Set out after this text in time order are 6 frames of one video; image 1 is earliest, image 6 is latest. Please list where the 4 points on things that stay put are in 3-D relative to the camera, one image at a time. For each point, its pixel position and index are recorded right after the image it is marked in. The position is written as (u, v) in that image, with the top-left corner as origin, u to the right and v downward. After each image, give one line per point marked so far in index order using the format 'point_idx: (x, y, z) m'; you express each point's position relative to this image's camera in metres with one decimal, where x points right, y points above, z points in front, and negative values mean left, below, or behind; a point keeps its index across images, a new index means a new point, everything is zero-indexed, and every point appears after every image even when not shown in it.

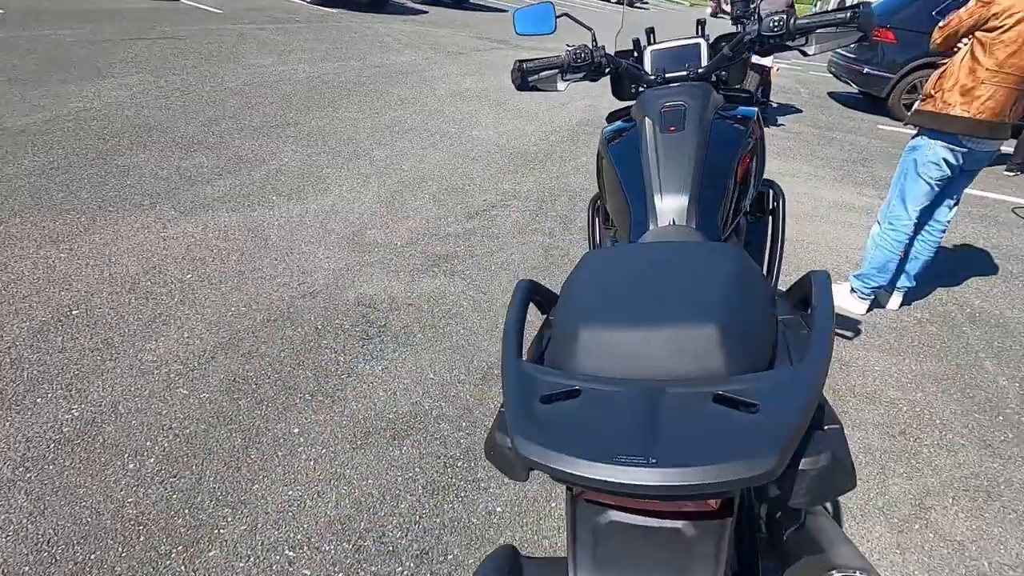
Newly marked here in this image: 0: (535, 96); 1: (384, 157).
0: (+0.3, +1.9, +6.3) m
1: (-1.0, +1.1, +5.0) m
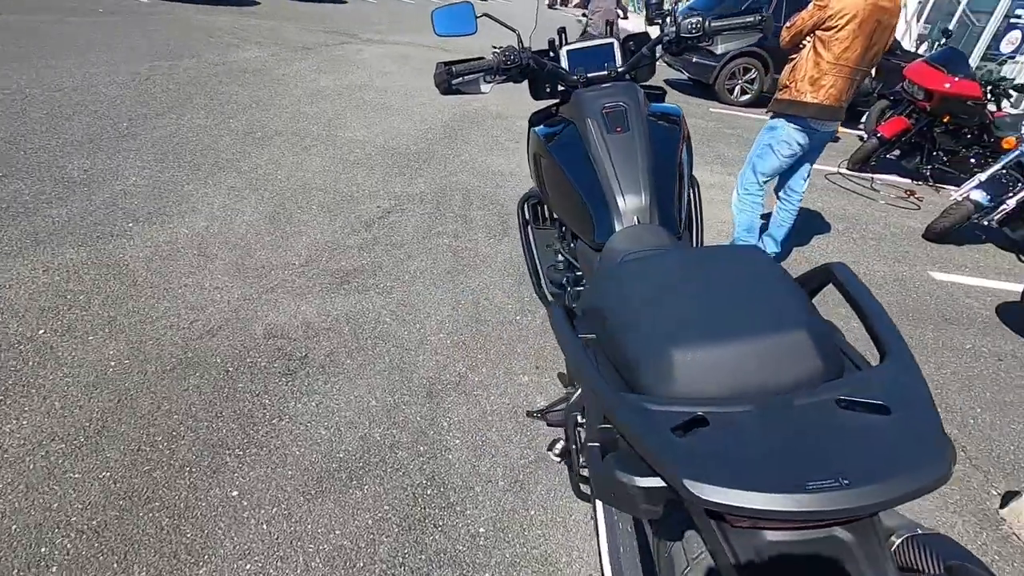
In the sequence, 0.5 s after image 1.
0: (-1.1, +1.9, +6.1) m
1: (-1.9, +0.9, +4.5) m
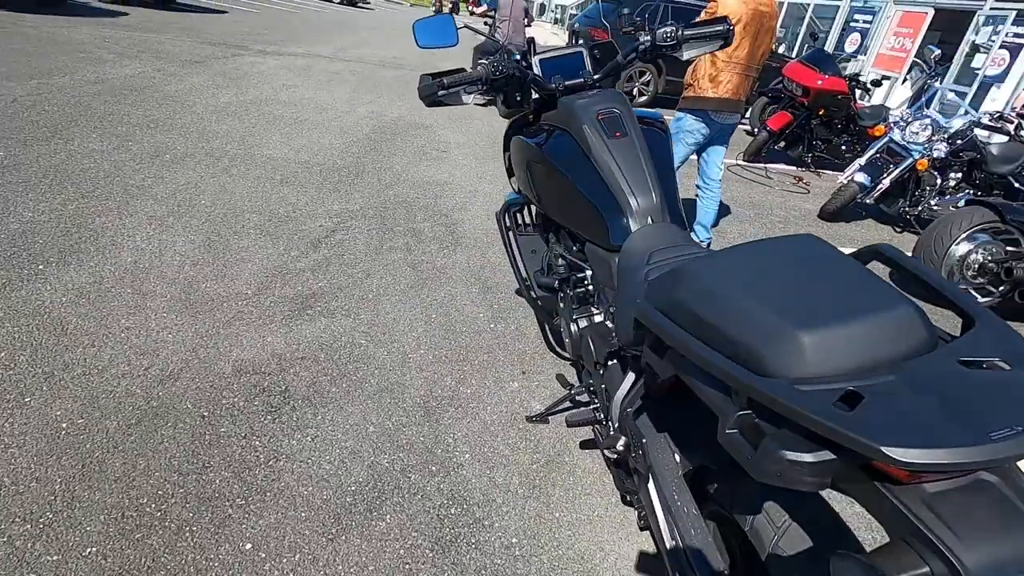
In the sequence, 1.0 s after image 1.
0: (-1.9, +1.7, +5.8) m
1: (-2.3, +0.6, +4.1) m
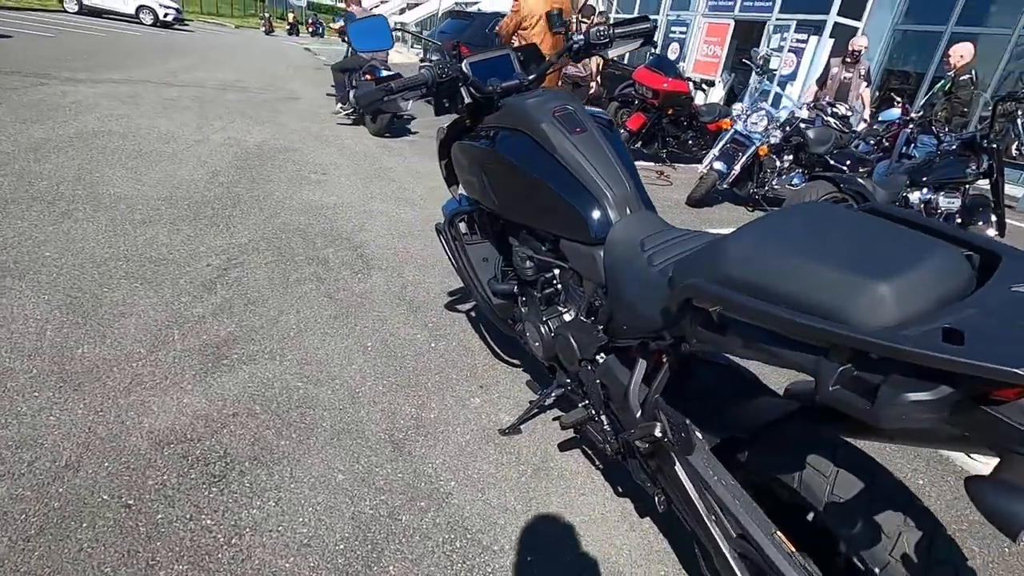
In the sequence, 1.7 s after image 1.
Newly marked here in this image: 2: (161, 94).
0: (-3.0, +1.3, +5.1) m
1: (-2.8, +0.2, +3.4) m
2: (-3.7, +2.0, +6.4) m
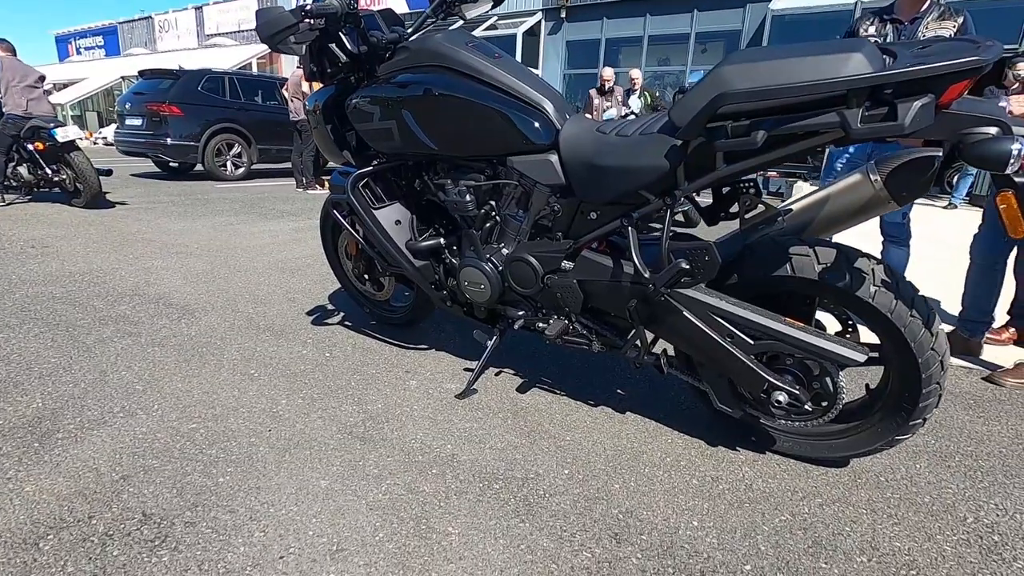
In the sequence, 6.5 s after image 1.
0: (-4.3, +0.3, +3.4) m
1: (-3.0, -0.3, +1.9) m
2: (-5.6, +0.7, +4.2) m
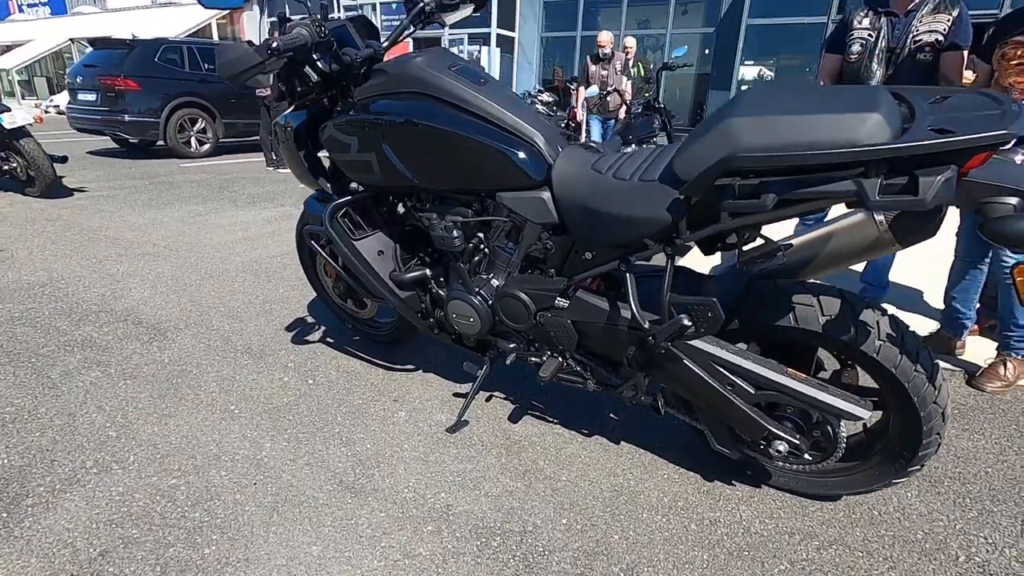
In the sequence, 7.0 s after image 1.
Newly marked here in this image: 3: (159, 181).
0: (-4.4, +0.2, +3.1) m
1: (-3.0, -0.5, +1.7) m
2: (-5.7, +0.5, +3.8) m
3: (-3.4, +1.0, +6.0) m
